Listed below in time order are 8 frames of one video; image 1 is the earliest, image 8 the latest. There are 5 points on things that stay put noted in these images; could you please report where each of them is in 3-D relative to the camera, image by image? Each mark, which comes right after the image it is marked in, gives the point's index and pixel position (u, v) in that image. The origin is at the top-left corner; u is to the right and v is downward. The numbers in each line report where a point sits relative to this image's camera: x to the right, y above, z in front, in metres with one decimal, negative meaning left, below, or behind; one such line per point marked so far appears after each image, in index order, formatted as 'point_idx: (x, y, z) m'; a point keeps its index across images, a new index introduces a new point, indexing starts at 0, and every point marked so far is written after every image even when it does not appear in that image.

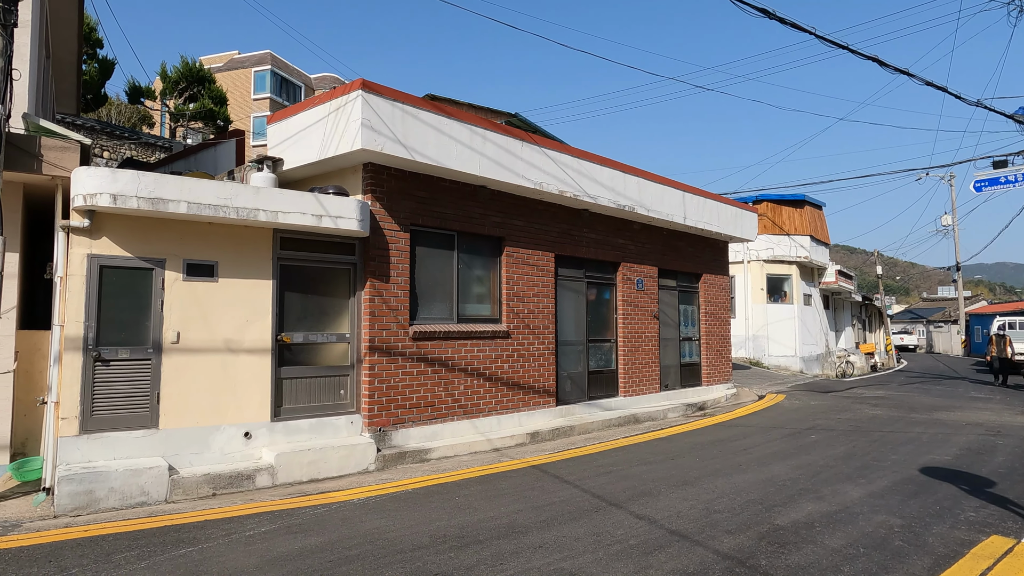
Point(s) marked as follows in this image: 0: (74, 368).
0: (-4.1, -0.7, +6.2) m
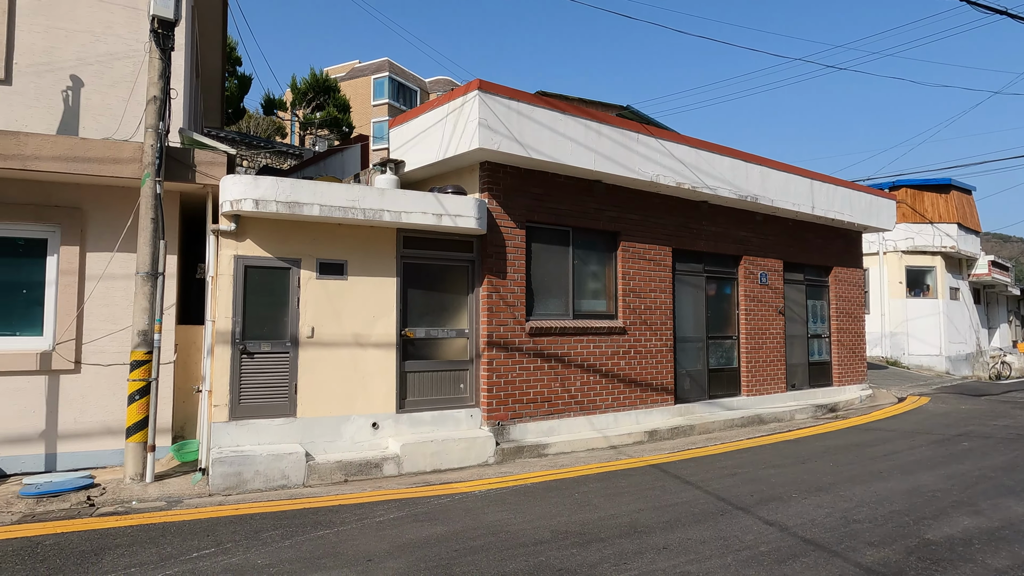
0: (-2.9, -0.7, +6.7) m
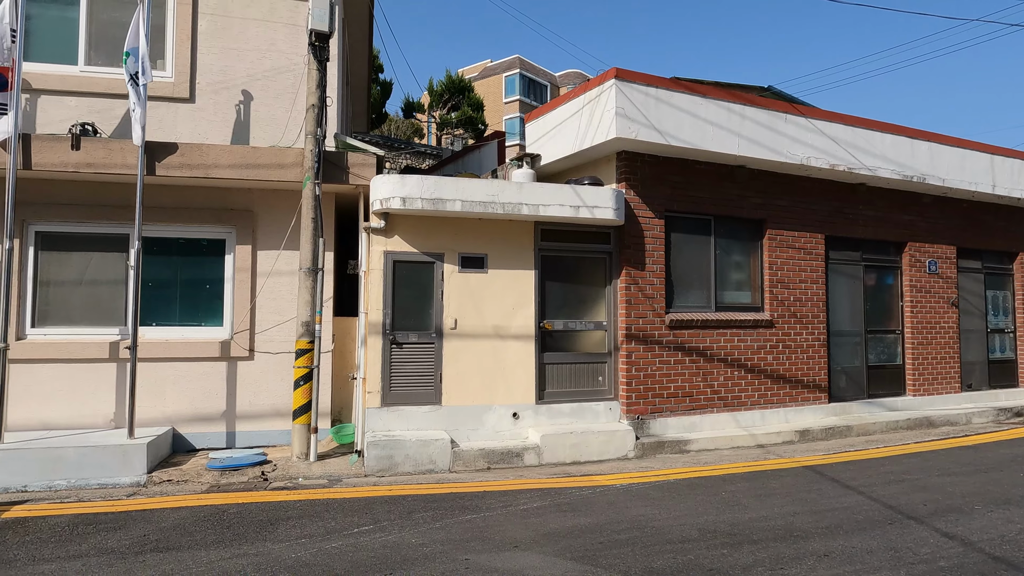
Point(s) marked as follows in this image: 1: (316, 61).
0: (-1.5, -0.7, +7.1) m
1: (-2.1, +2.4, +7.0) m
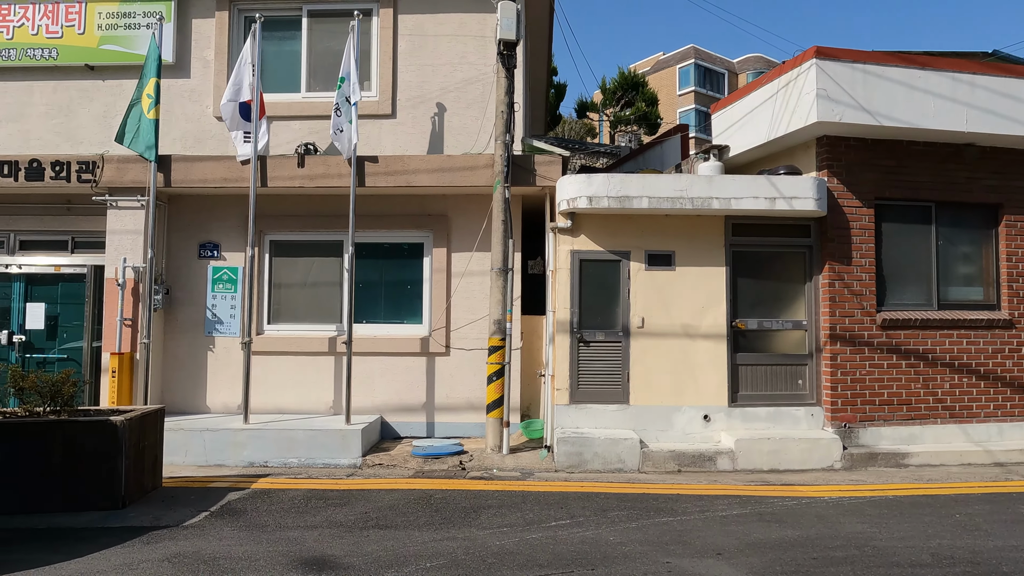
0: (+0.6, -0.6, +7.3) m
1: (-0.1, +2.4, +7.3) m
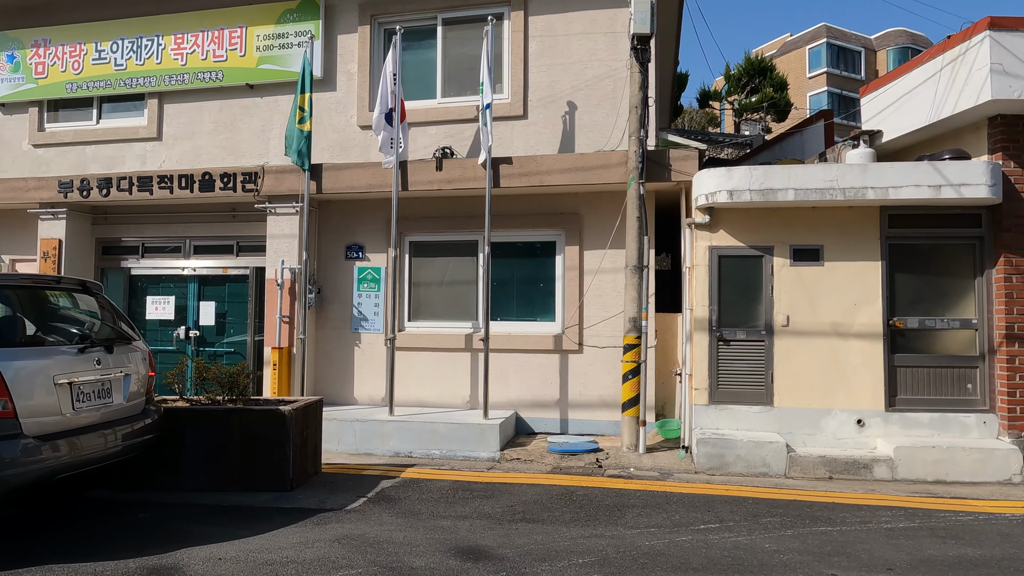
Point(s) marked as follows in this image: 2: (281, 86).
0: (+2.0, -0.6, +7.1) m
1: (+1.4, +2.4, +7.2) m
2: (-3.2, +2.8, +9.3) m
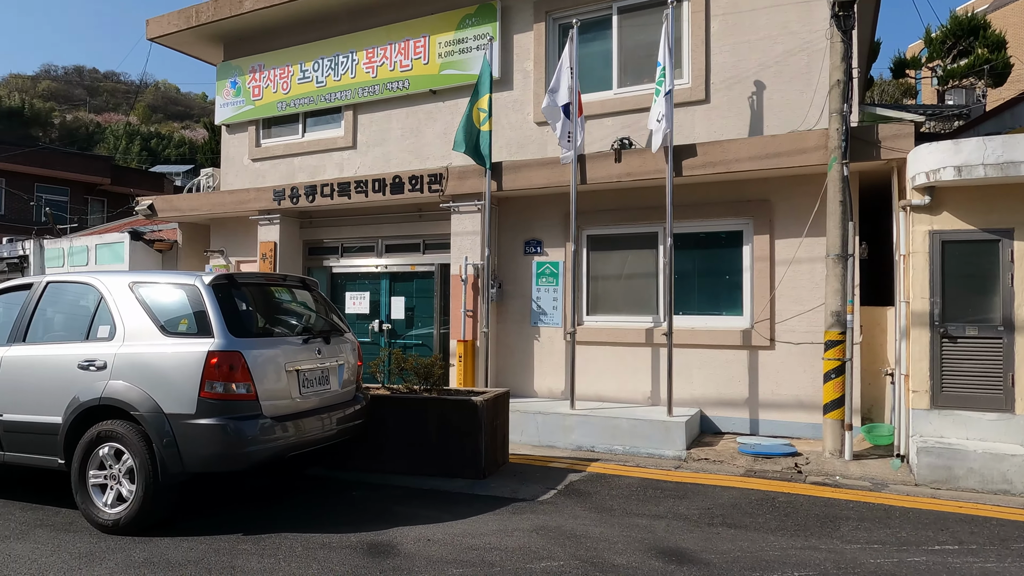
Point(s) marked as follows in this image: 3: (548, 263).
0: (+3.9, -0.5, +6.3) m
1: (+3.2, +2.5, +6.5) m
2: (-0.7, +2.9, +9.7) m
3: (+0.5, +0.3, +8.7) m
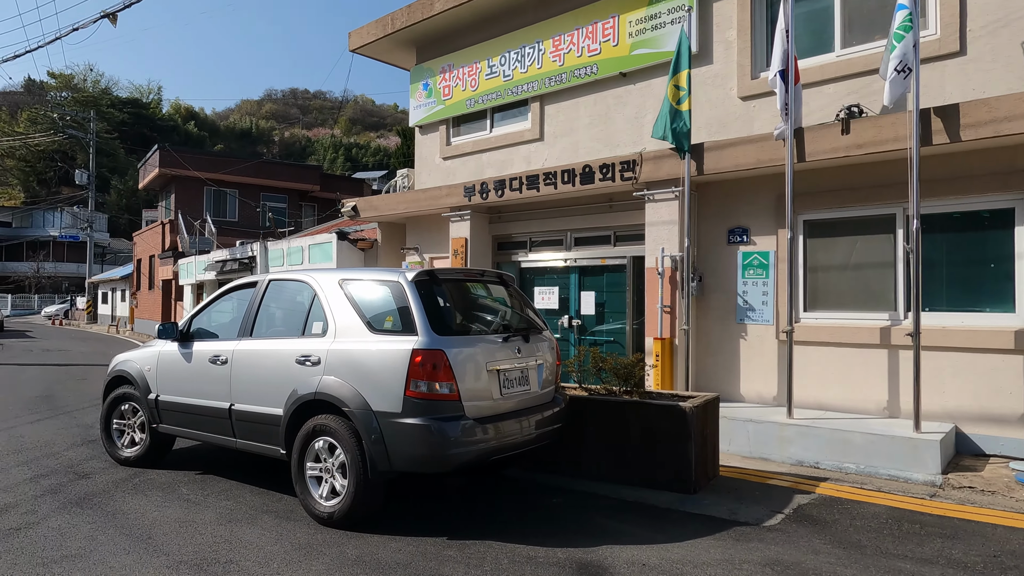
0: (+5.6, -0.4, +4.6) m
1: (+5.0, +2.6, +4.9) m
2: (+1.9, +3.0, +9.1) m
3: (+2.9, +0.4, +7.8) m
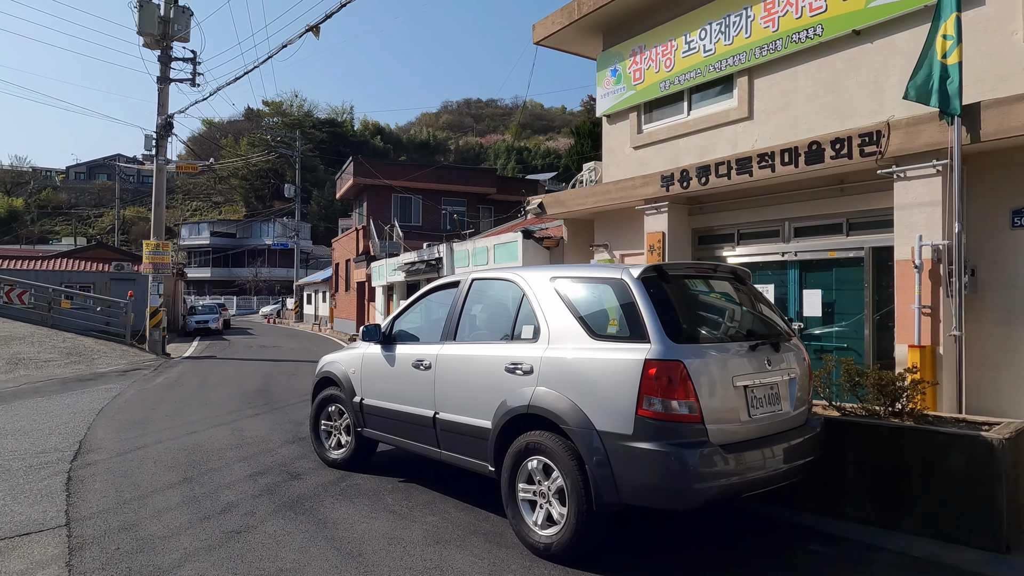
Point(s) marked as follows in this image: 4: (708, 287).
0: (+6.8, -0.4, +2.3) m
1: (+6.3, +2.7, +2.8) m
2: (+4.4, +3.0, +7.5) m
3: (+5.0, +0.5, +6.1) m
4: (+1.4, 0.0, +4.6) m
